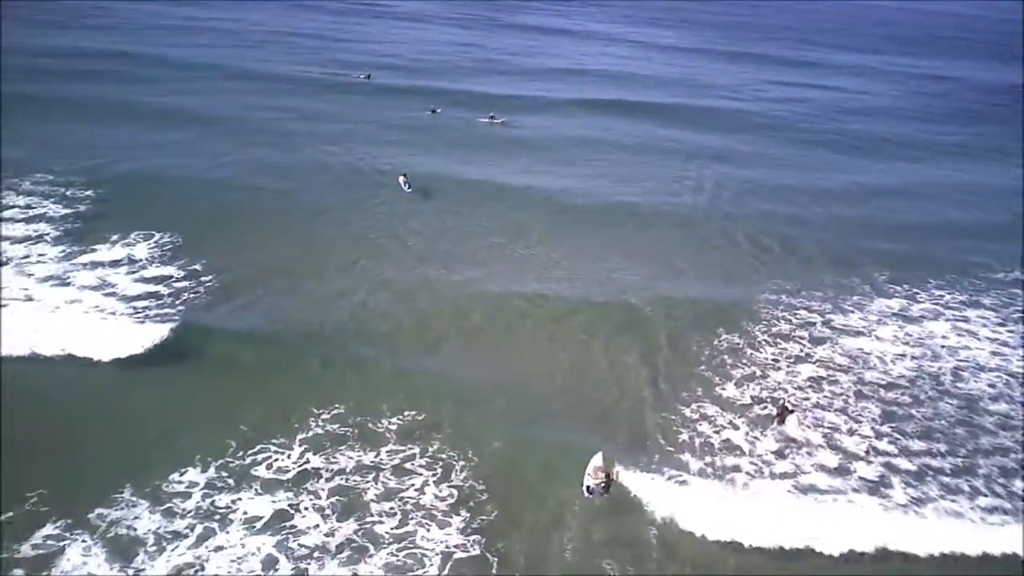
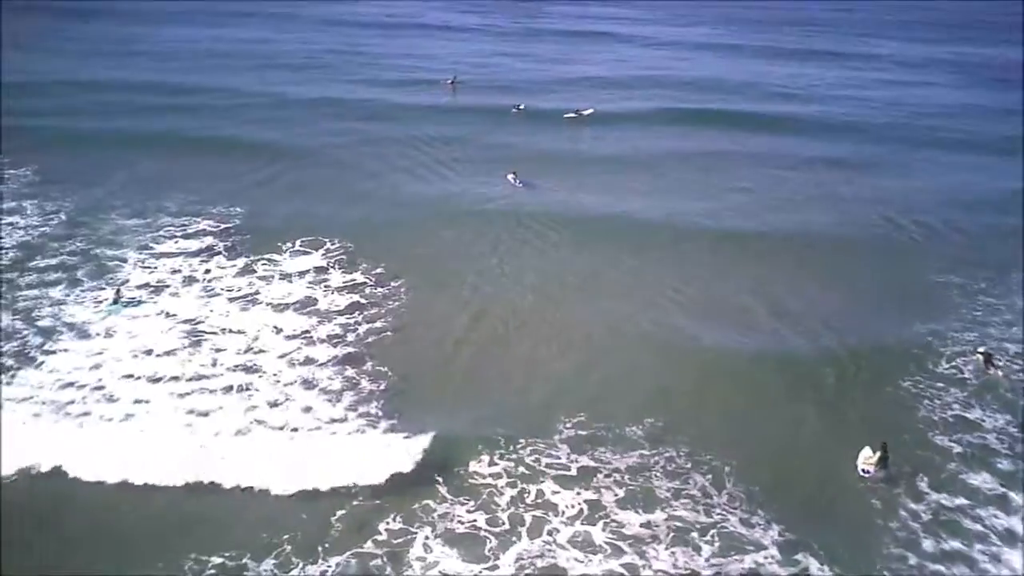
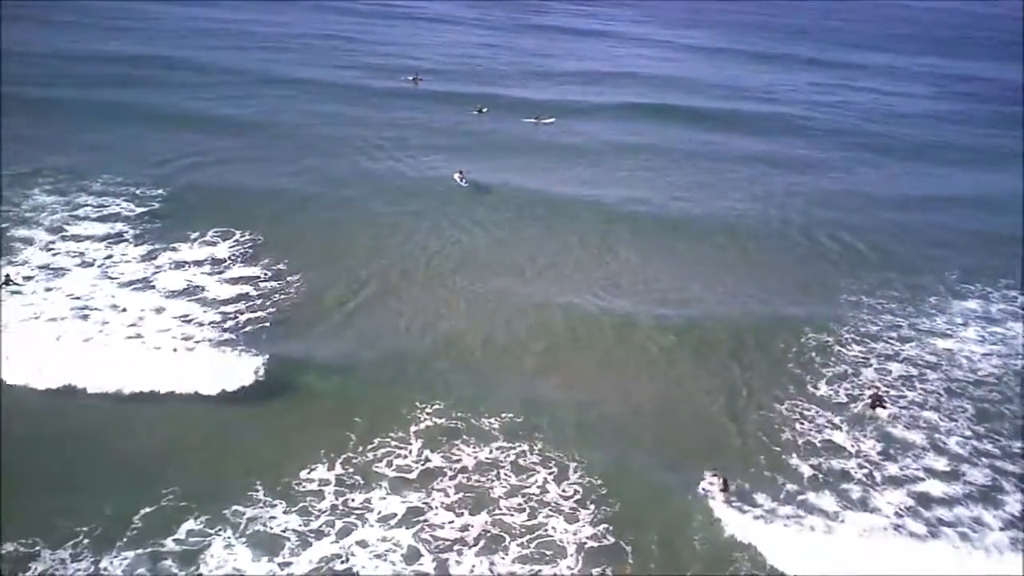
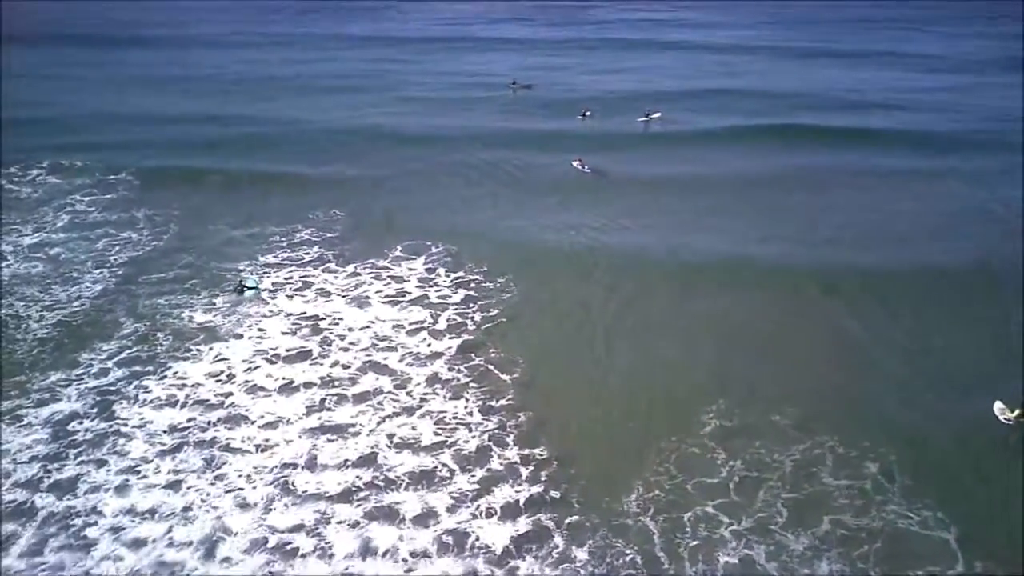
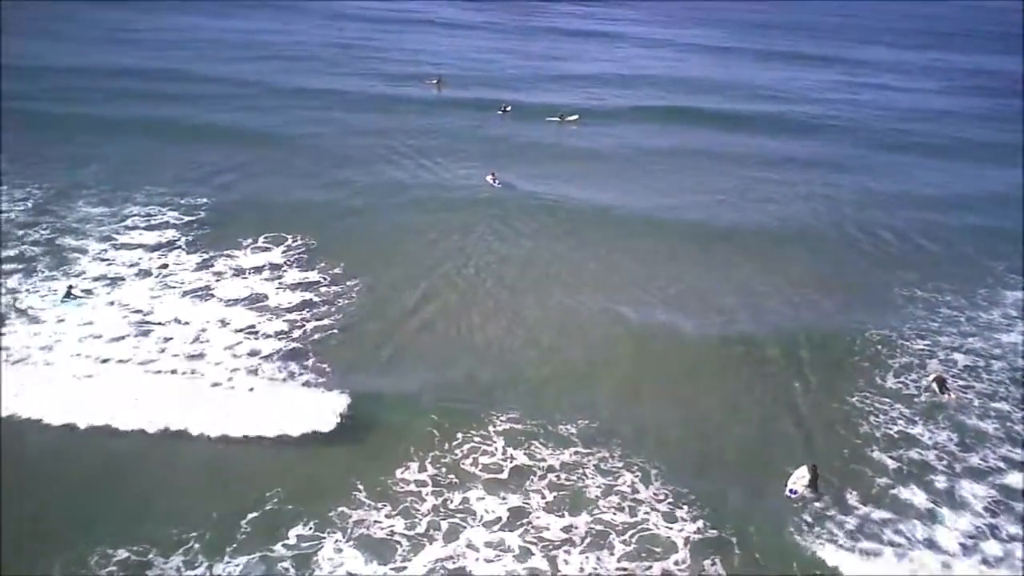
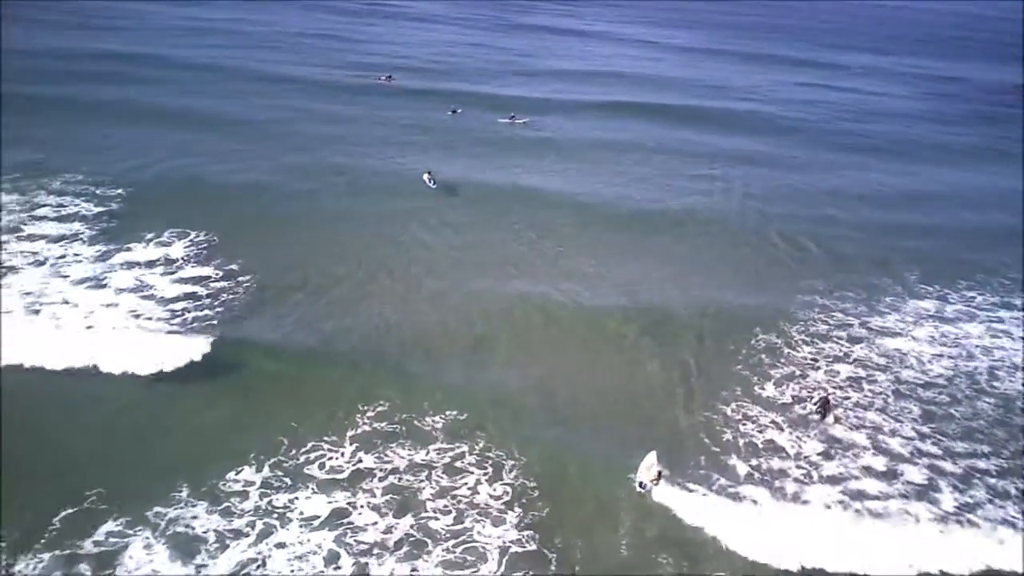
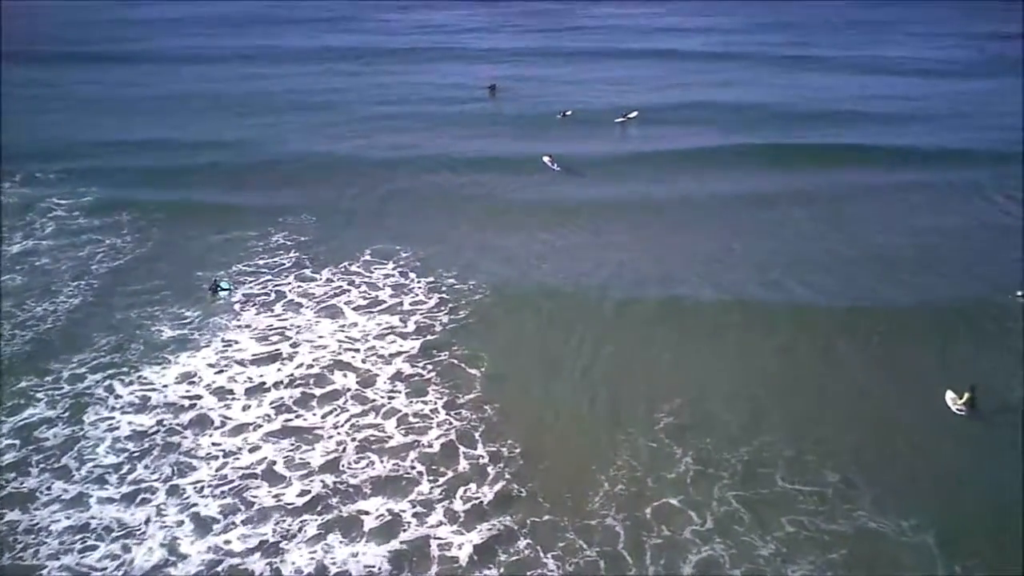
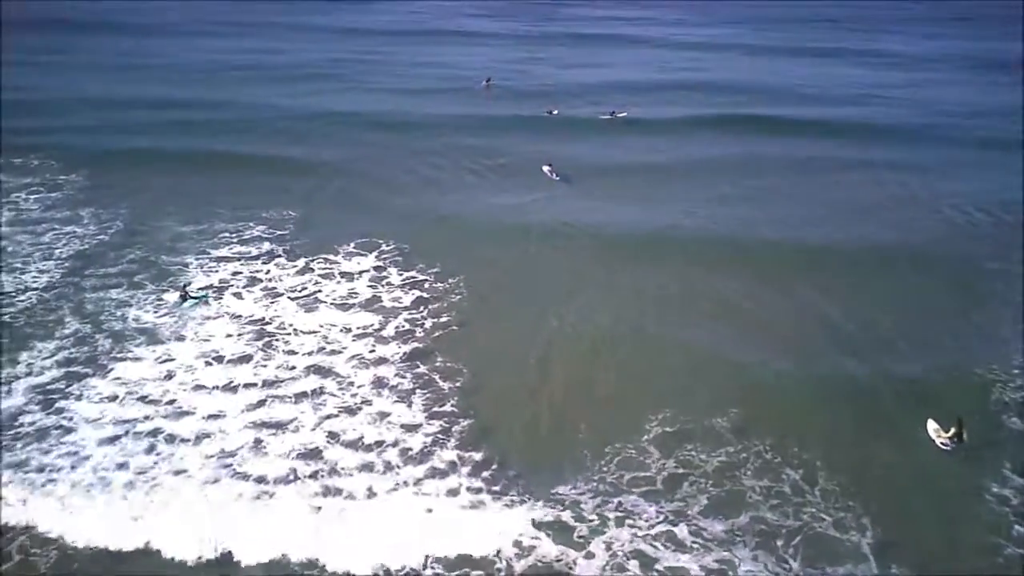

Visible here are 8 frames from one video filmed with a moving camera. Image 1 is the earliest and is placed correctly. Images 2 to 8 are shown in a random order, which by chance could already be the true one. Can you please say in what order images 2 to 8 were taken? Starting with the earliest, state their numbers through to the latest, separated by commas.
6, 3, 5, 2, 8, 4, 7
